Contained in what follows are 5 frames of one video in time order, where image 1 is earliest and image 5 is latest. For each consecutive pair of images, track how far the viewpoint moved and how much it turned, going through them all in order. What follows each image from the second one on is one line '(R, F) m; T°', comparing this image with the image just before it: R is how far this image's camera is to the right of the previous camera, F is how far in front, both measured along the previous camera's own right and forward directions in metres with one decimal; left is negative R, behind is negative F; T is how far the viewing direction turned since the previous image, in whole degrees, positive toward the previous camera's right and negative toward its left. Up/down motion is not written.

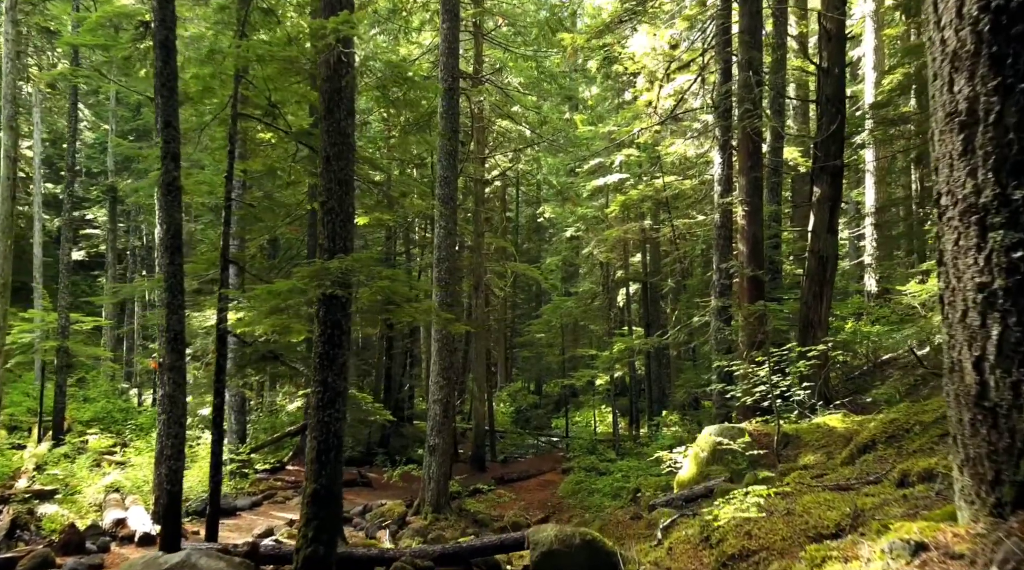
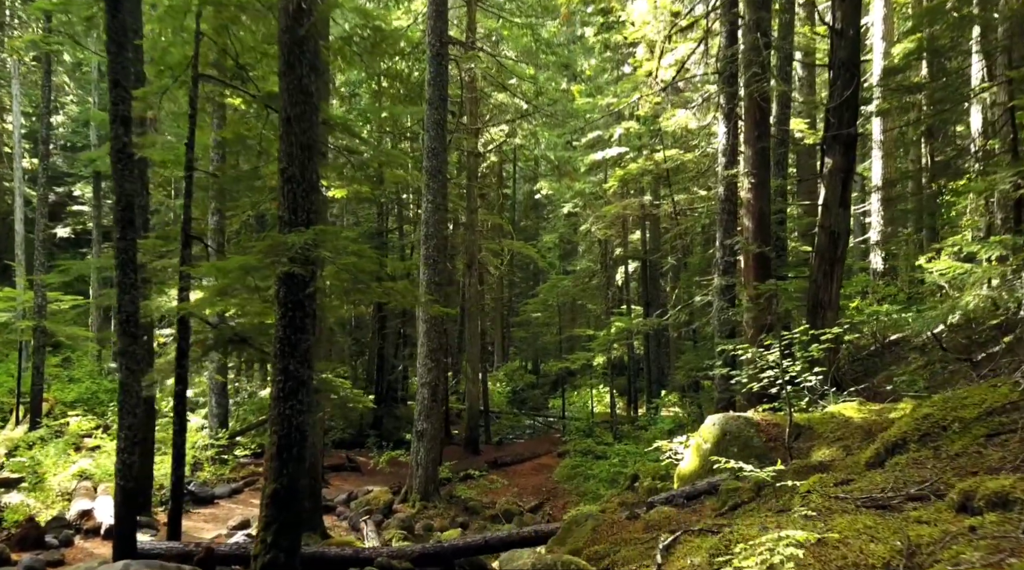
(+0.1, +0.9) m; 0°
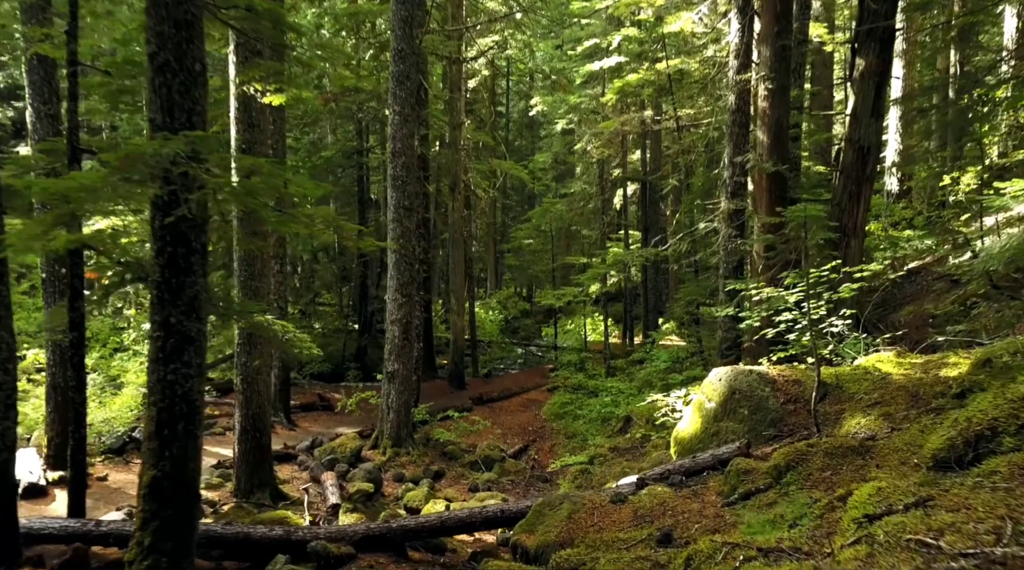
(+0.3, +1.8) m; 0°
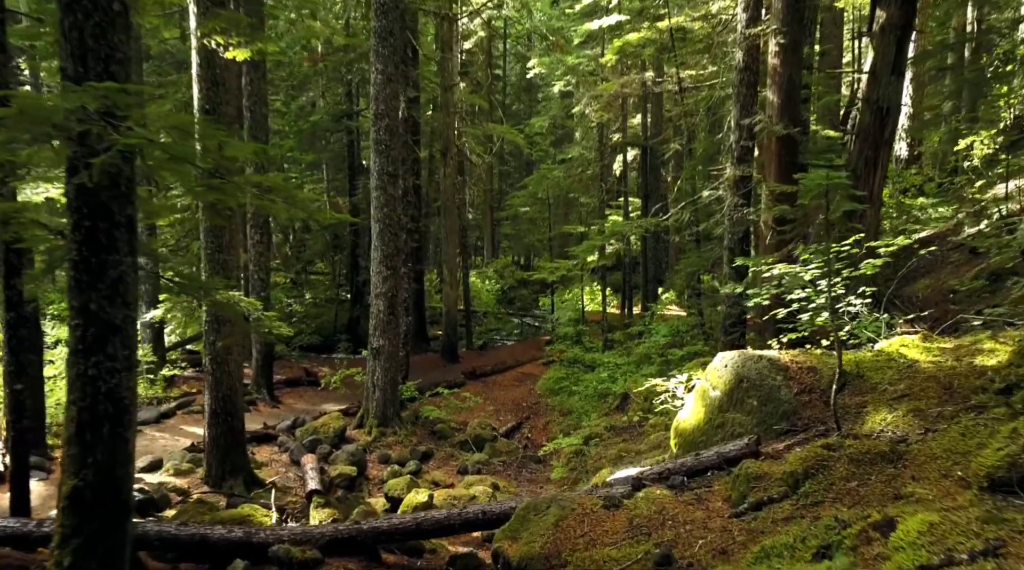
(+0.1, +0.8) m; 0°
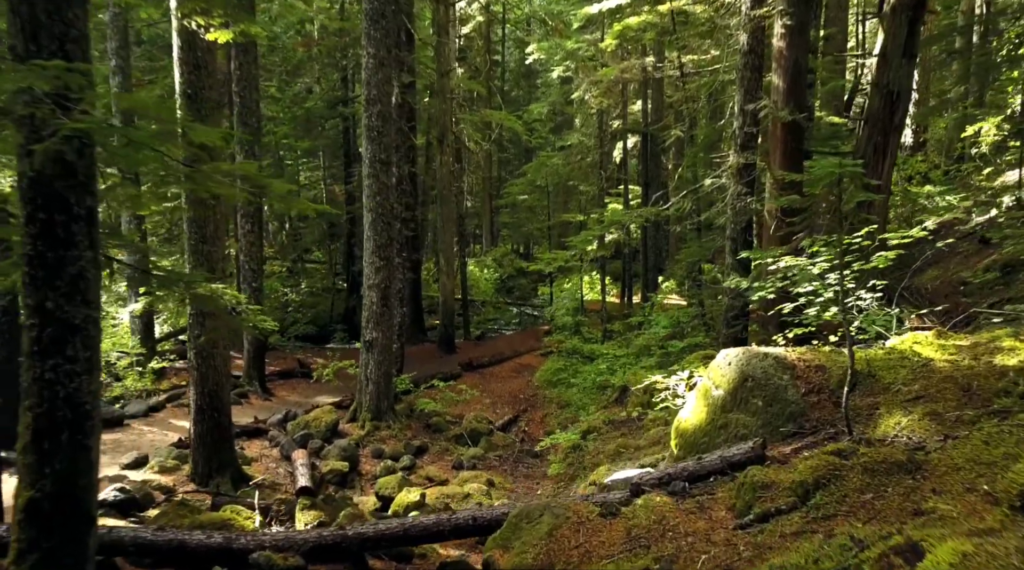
(+0.1, +0.4) m; 0°
